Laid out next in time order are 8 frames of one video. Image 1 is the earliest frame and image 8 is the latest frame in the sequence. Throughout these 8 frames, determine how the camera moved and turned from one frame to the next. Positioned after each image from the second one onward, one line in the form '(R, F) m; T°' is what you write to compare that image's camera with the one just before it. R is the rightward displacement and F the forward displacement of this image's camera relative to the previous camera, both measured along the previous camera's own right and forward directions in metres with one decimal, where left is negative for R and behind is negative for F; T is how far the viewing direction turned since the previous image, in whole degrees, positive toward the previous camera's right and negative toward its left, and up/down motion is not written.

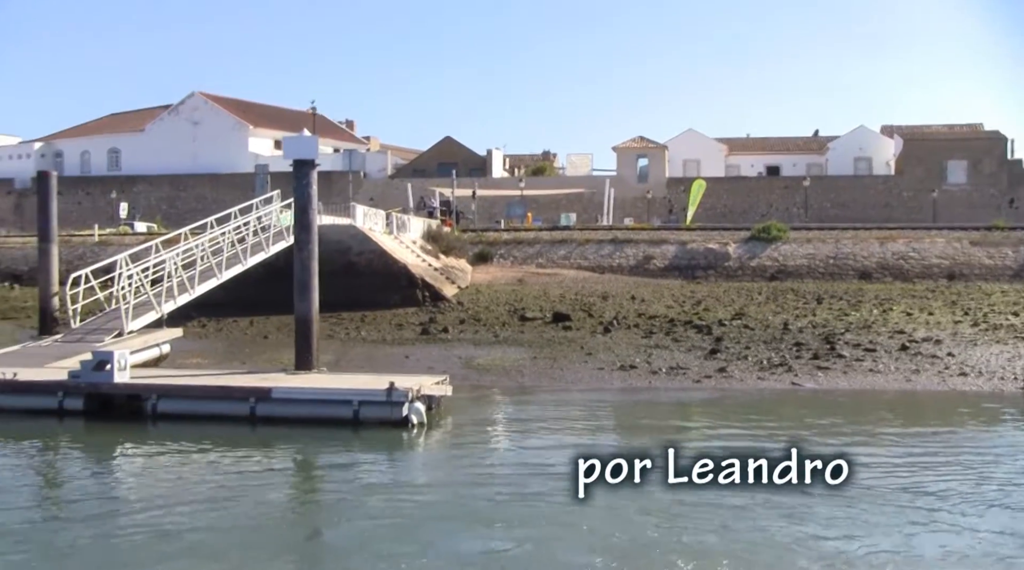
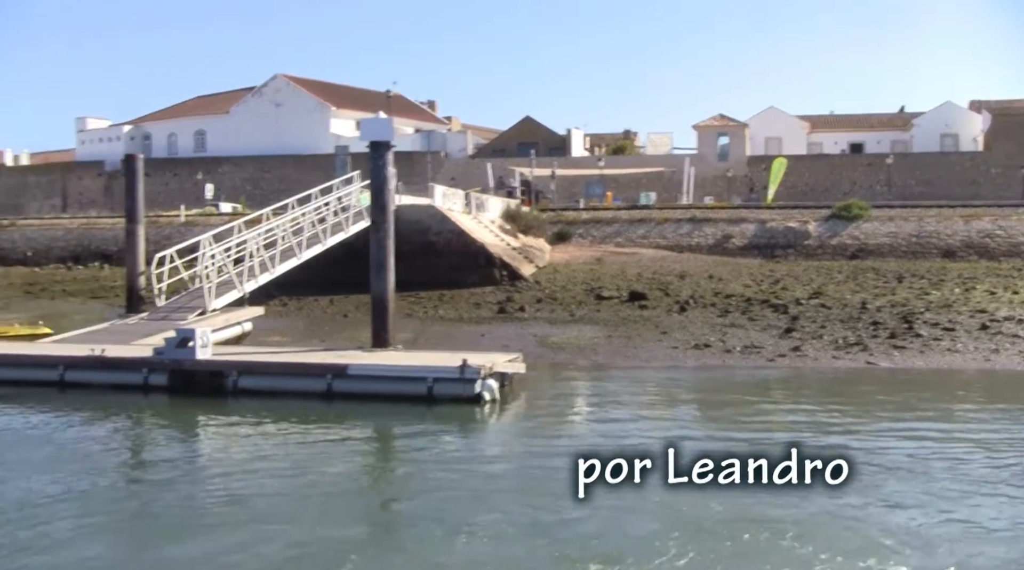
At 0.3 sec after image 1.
(+0.1, -0.1) m; -4°
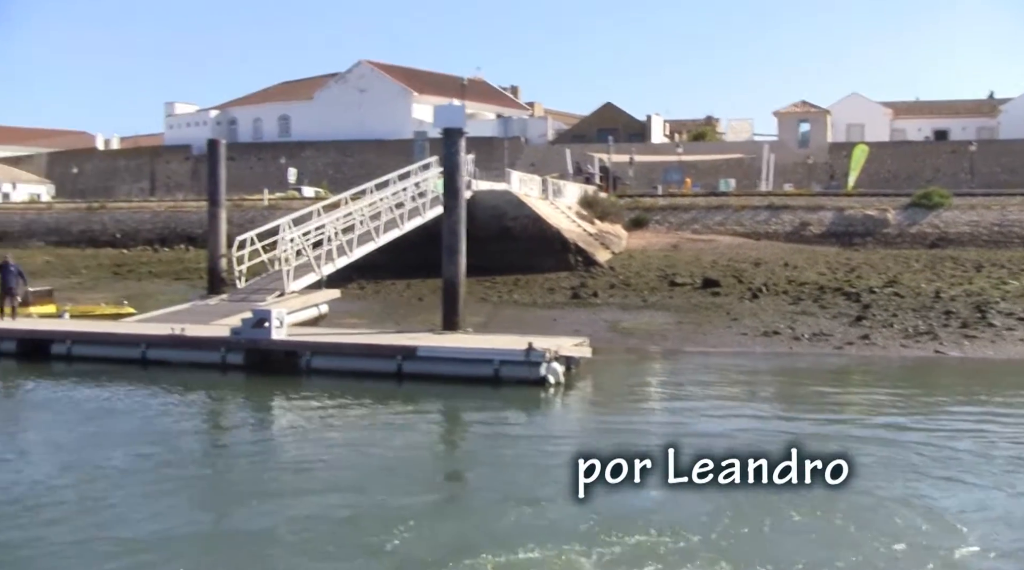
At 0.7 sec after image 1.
(+0.2, -0.2) m; -4°
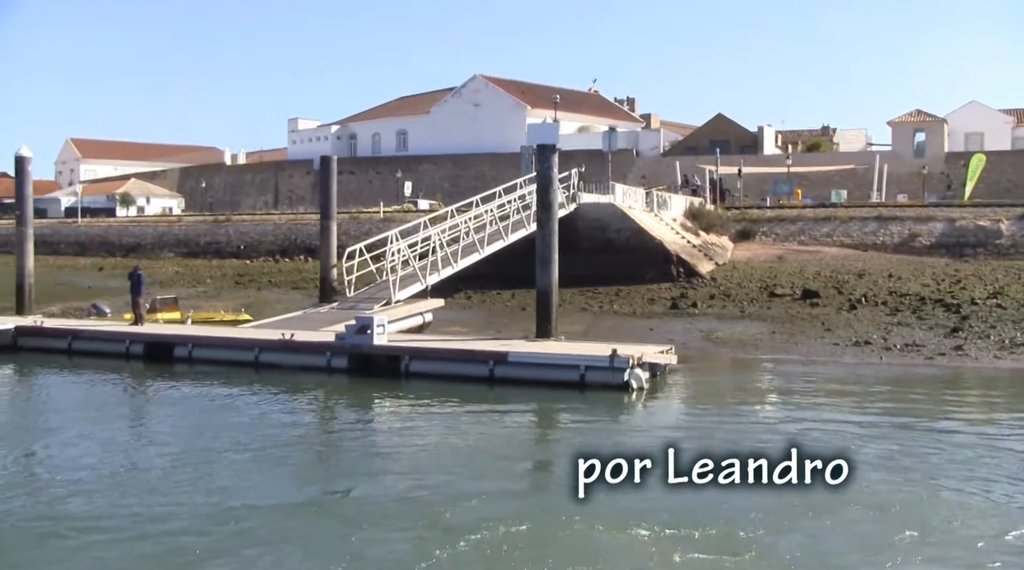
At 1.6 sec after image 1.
(+0.5, -0.6) m; -6°
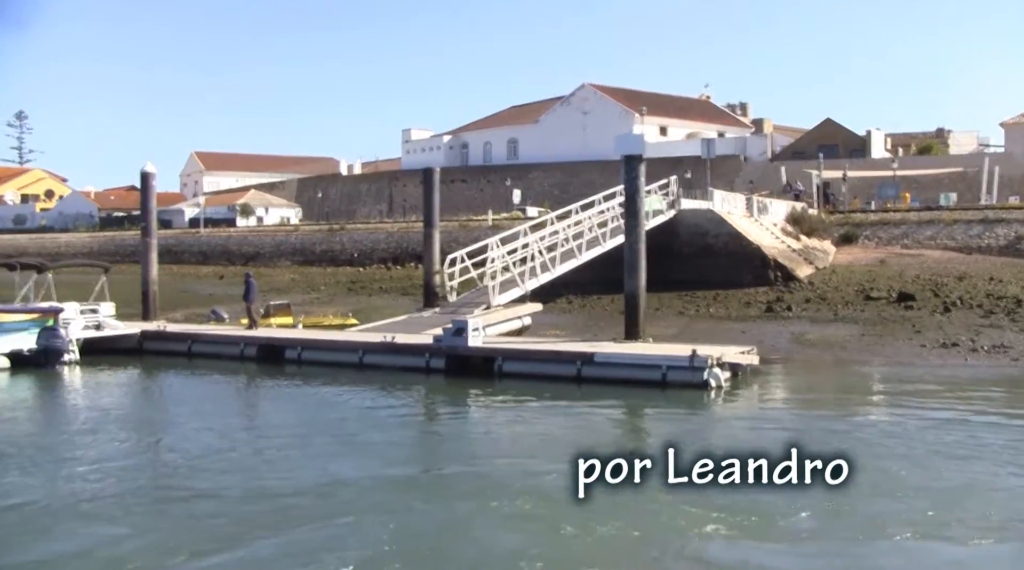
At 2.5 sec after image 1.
(+0.4, -0.9) m; -6°
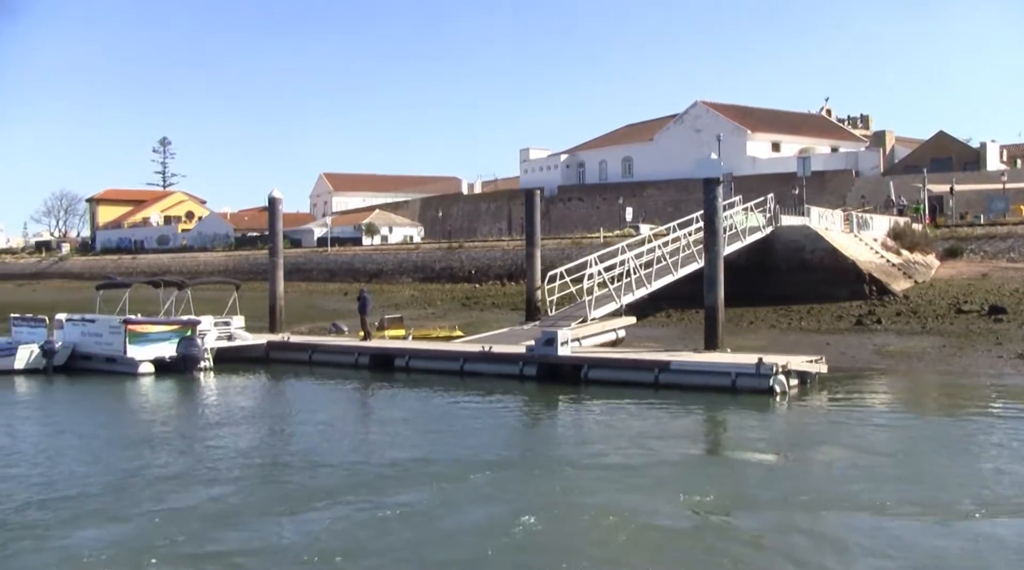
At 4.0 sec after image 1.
(+0.7, -1.6) m; -7°
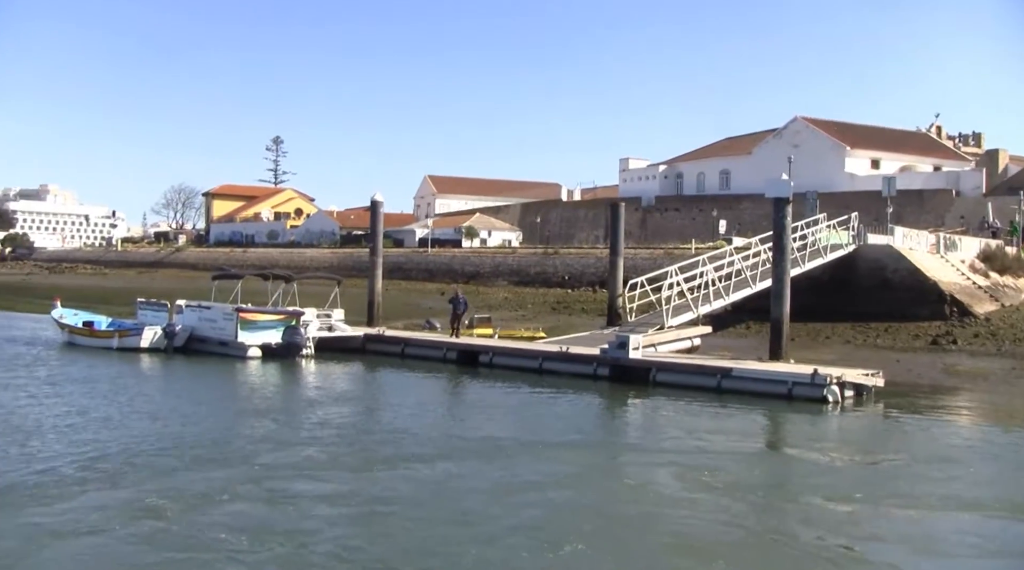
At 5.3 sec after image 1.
(+0.5, -1.6) m; -5°
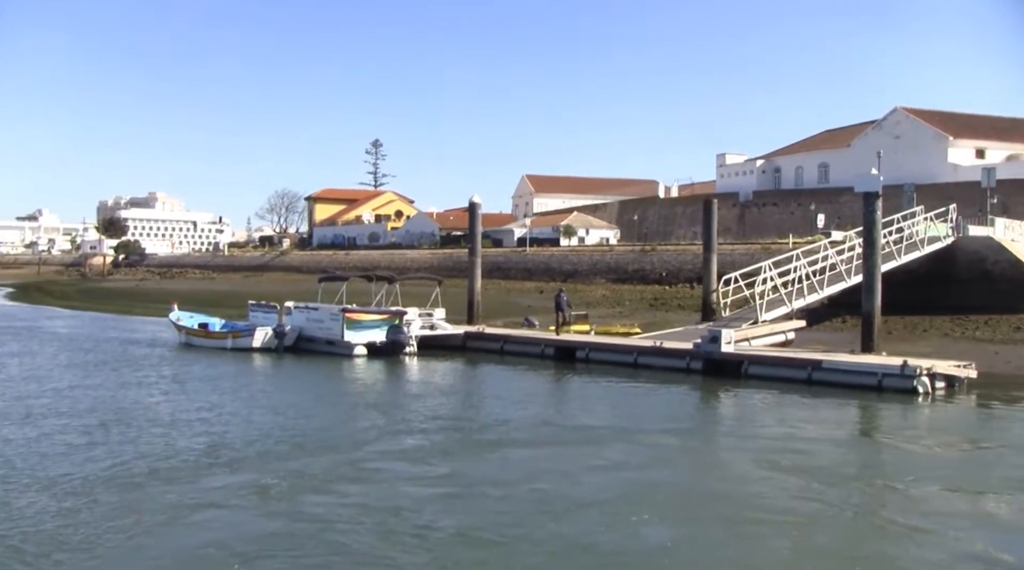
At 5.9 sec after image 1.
(+0.1, -0.8) m; -5°
